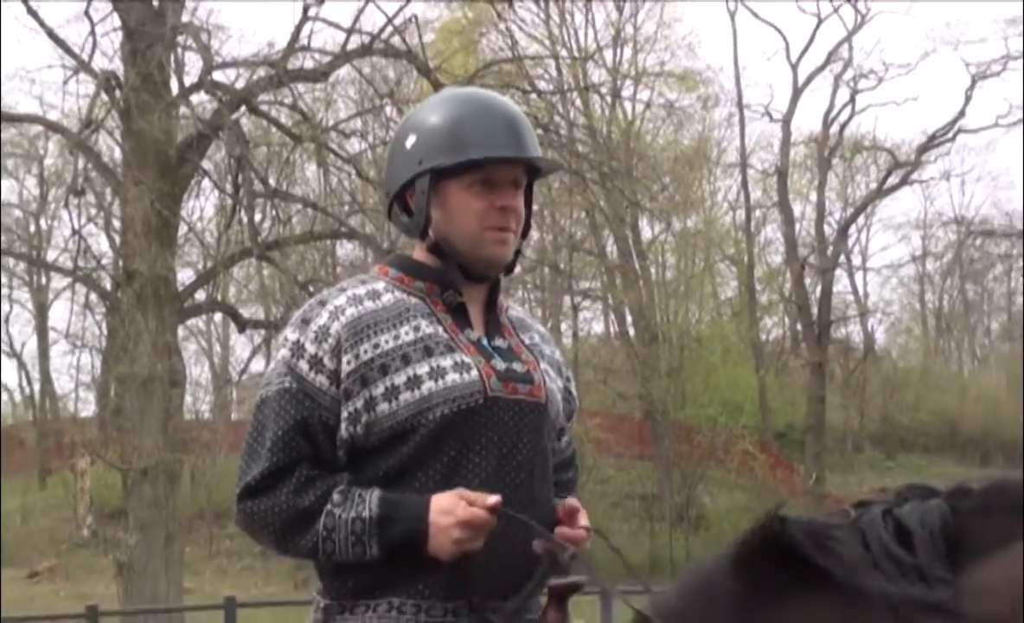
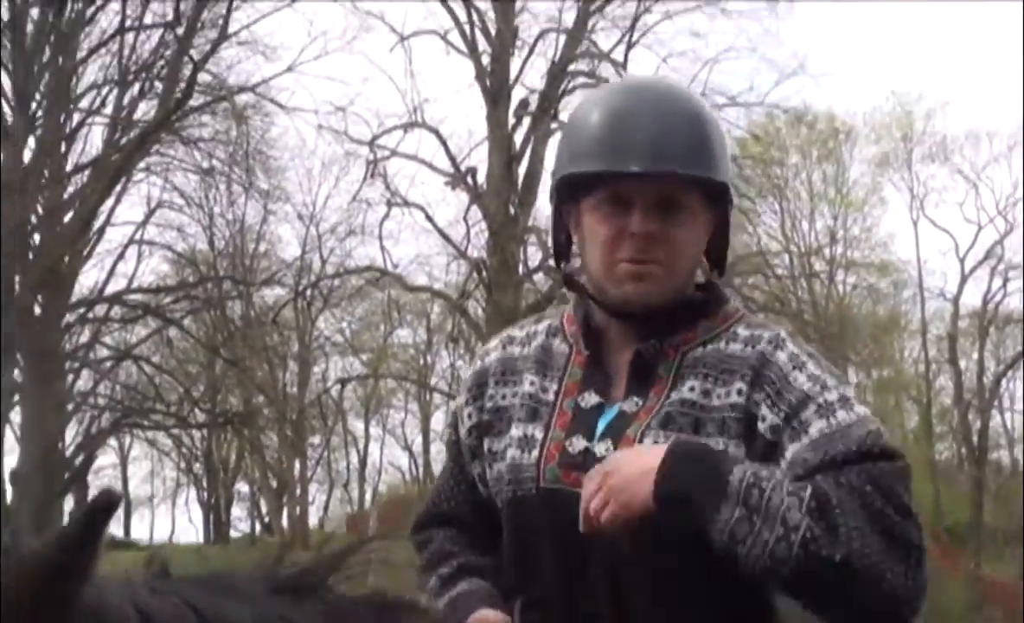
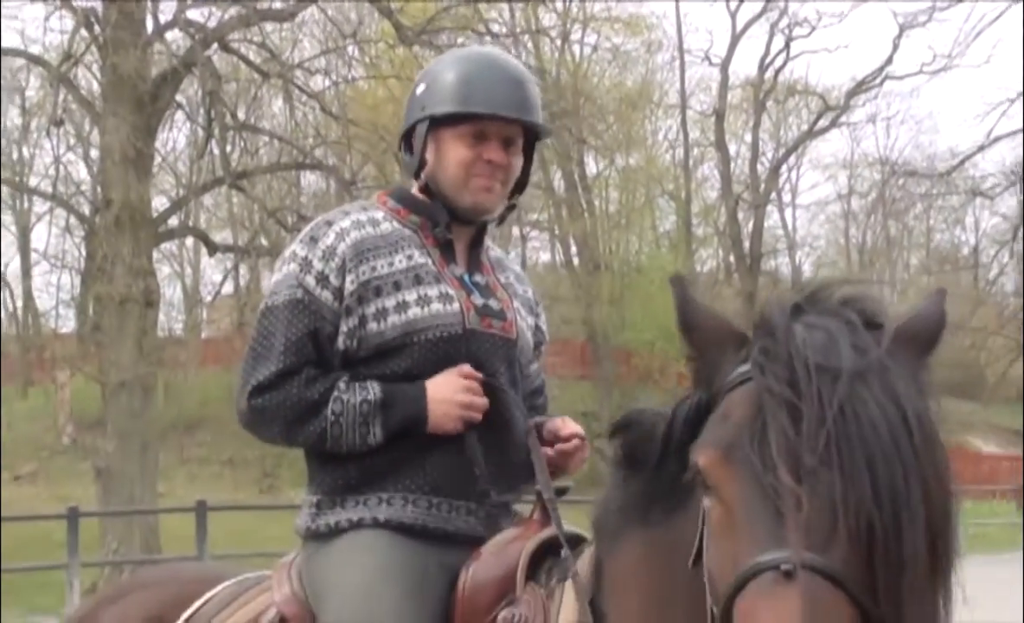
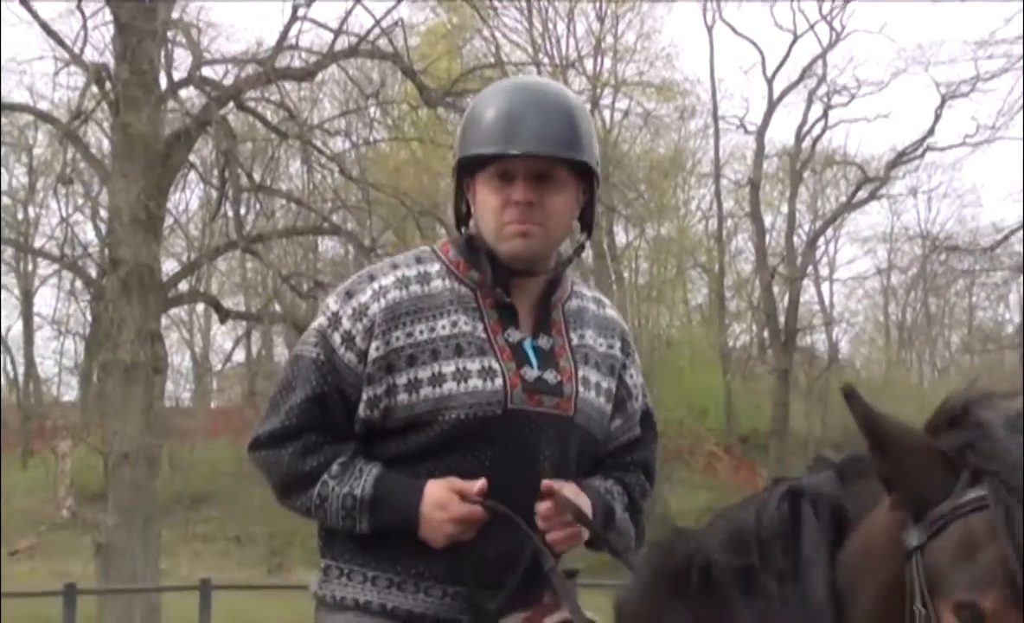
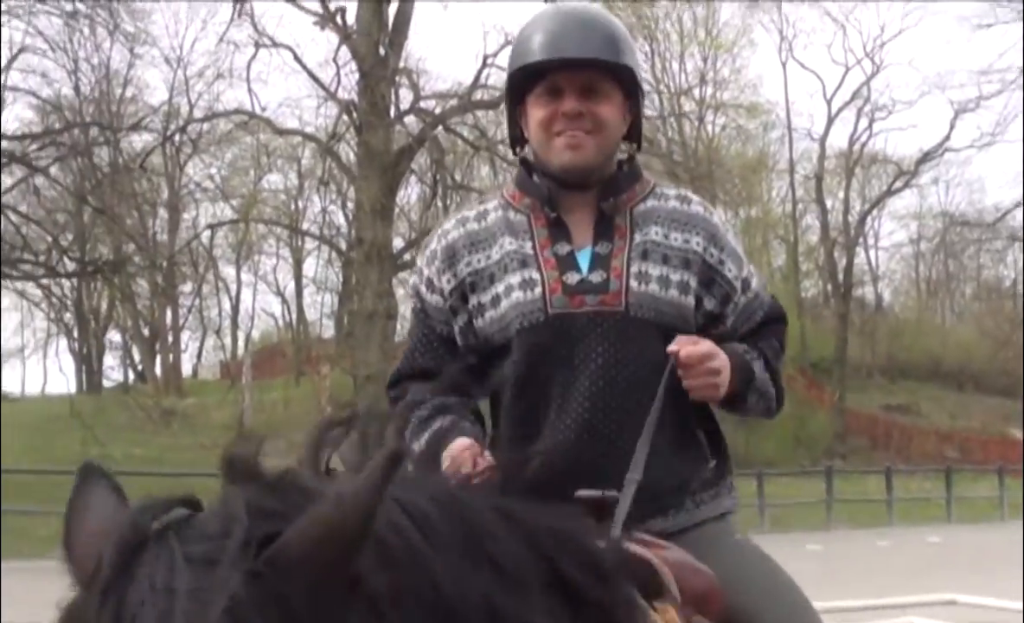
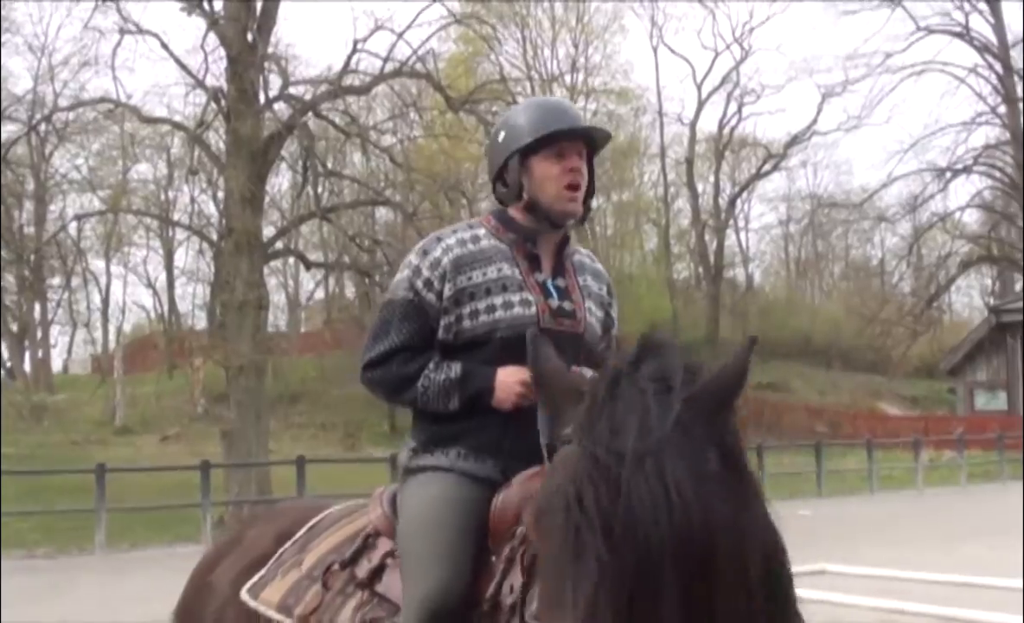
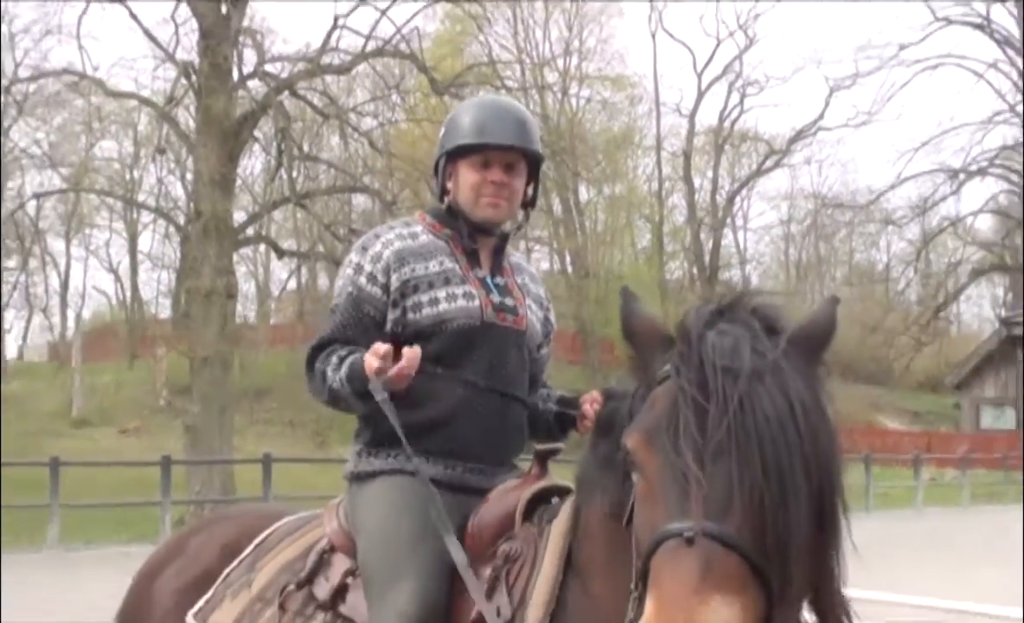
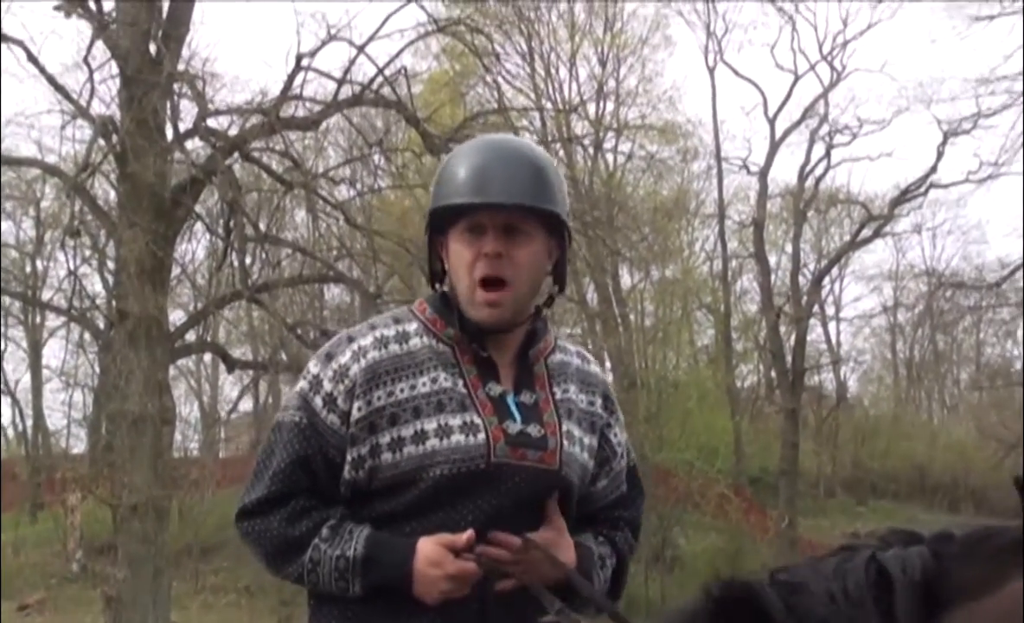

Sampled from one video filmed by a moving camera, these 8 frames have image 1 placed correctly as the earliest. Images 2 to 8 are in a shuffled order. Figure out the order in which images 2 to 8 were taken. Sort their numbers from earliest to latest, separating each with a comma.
8, 4, 3, 7, 6, 5, 2
